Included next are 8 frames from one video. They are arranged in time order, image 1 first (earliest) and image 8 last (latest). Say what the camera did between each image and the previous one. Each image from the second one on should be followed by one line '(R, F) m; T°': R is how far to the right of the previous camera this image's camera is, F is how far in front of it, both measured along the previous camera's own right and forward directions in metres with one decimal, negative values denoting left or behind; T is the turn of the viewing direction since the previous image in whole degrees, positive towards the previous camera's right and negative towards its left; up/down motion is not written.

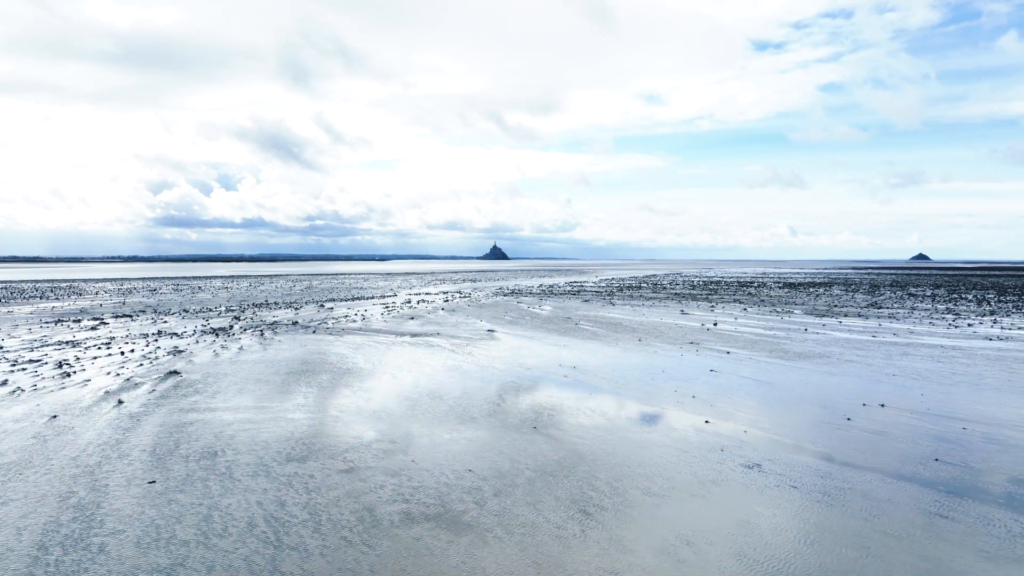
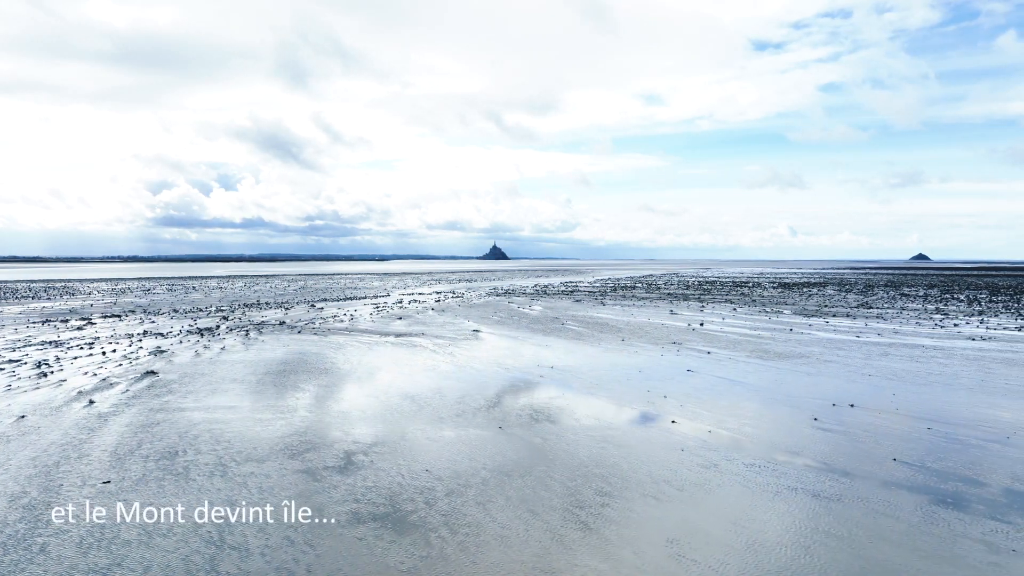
(+0.7, 0.0) m; 0°
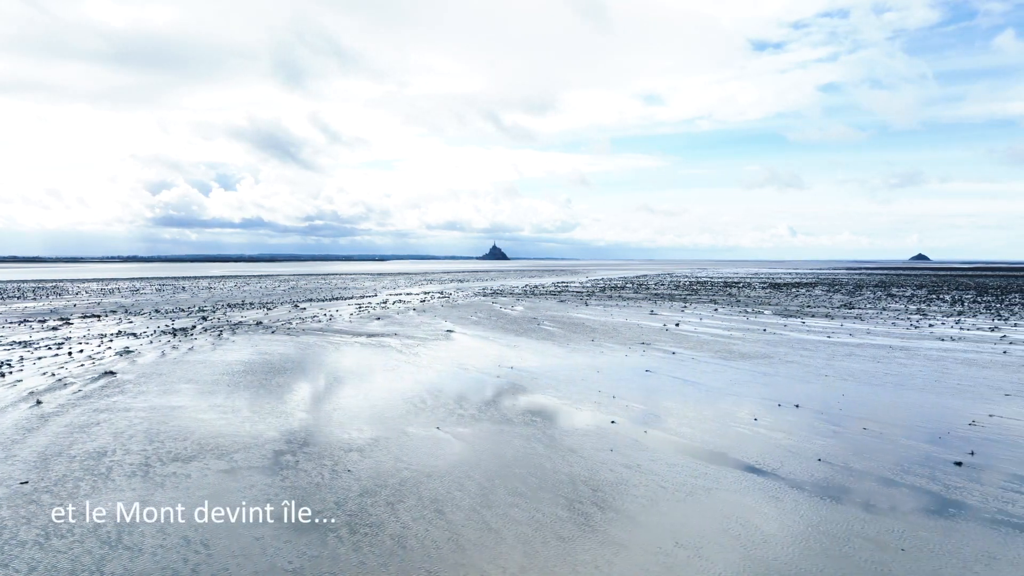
(+1.2, 0.0) m; 0°
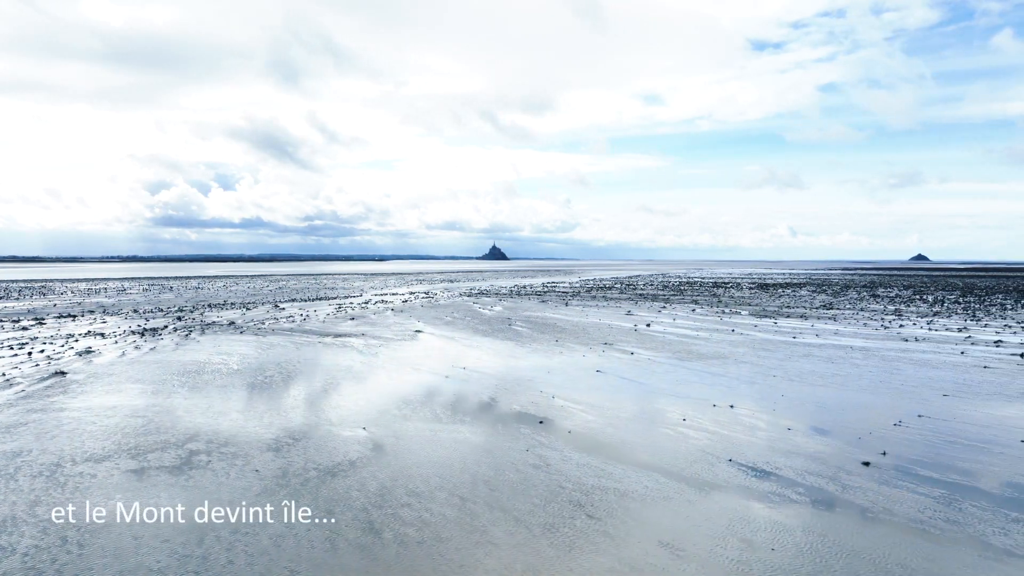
(+1.5, 0.0) m; 0°
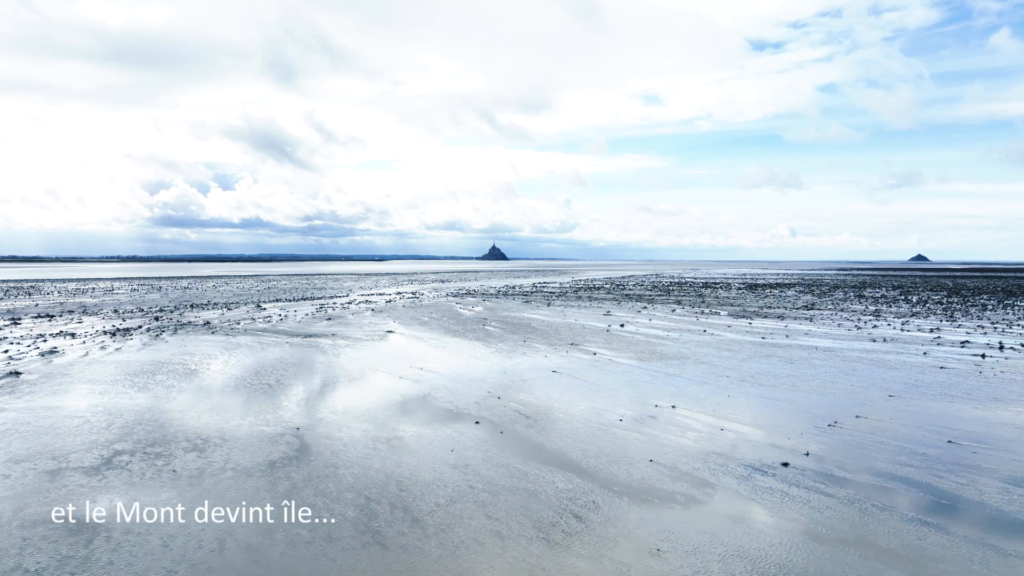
(+1.3, 0.0) m; 0°
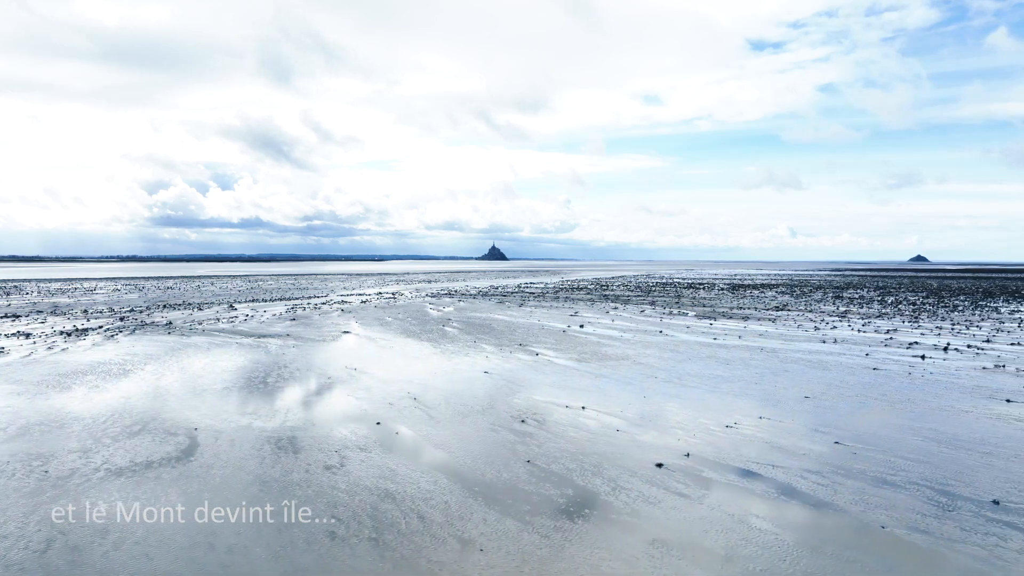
(+2.1, 0.0) m; 0°
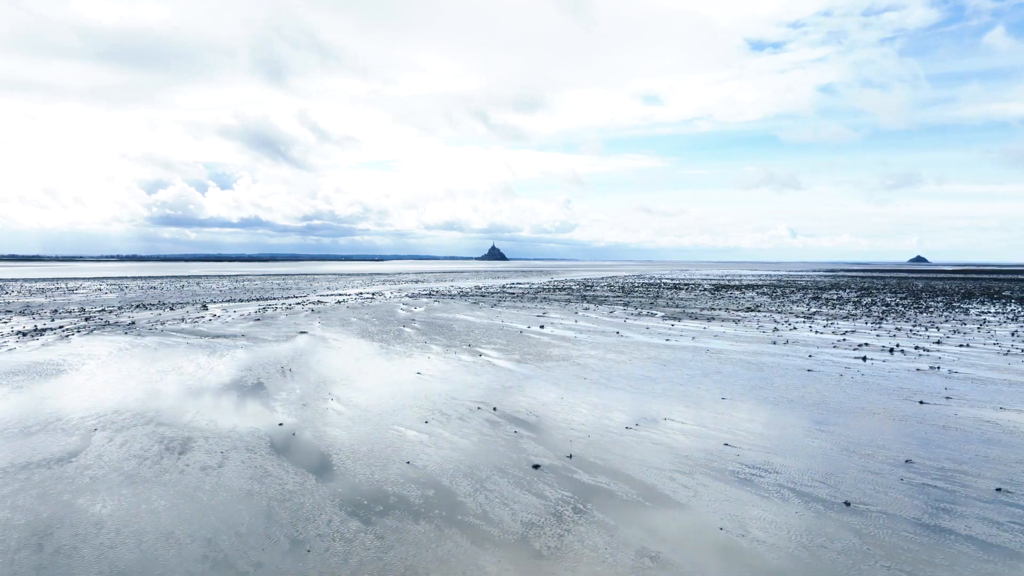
(+2.0, 0.0) m; 0°
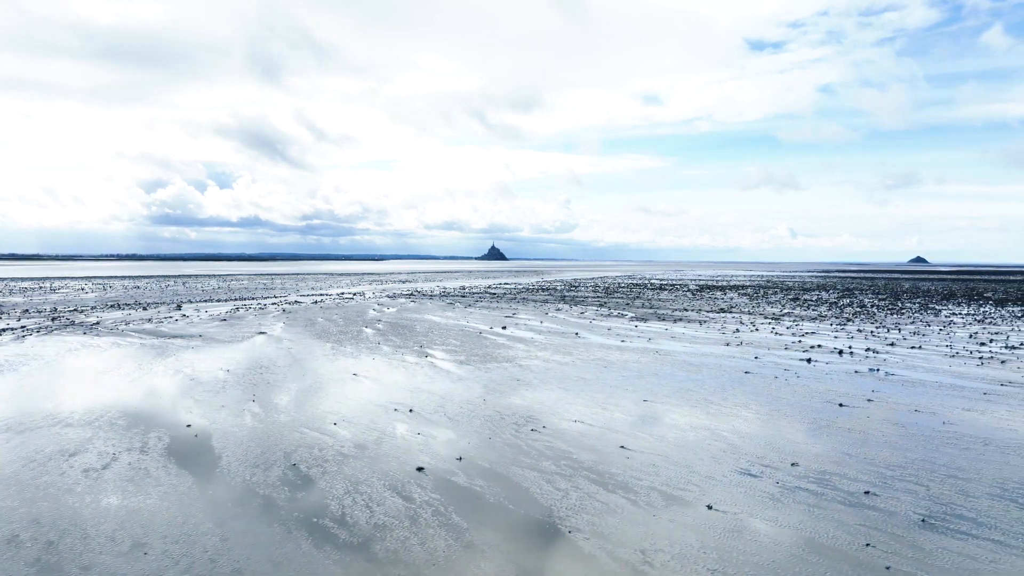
(+1.9, 0.0) m; 0°
